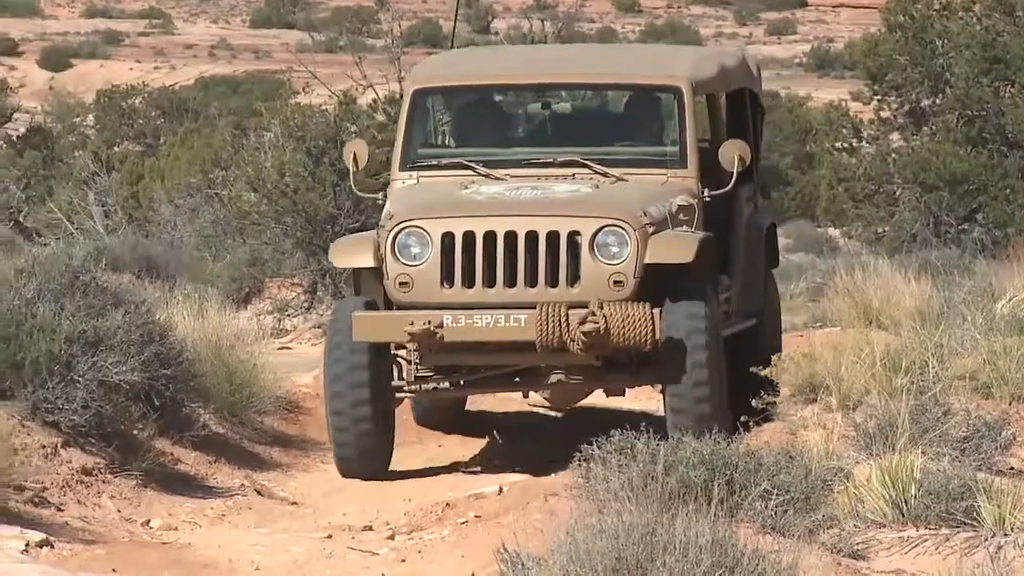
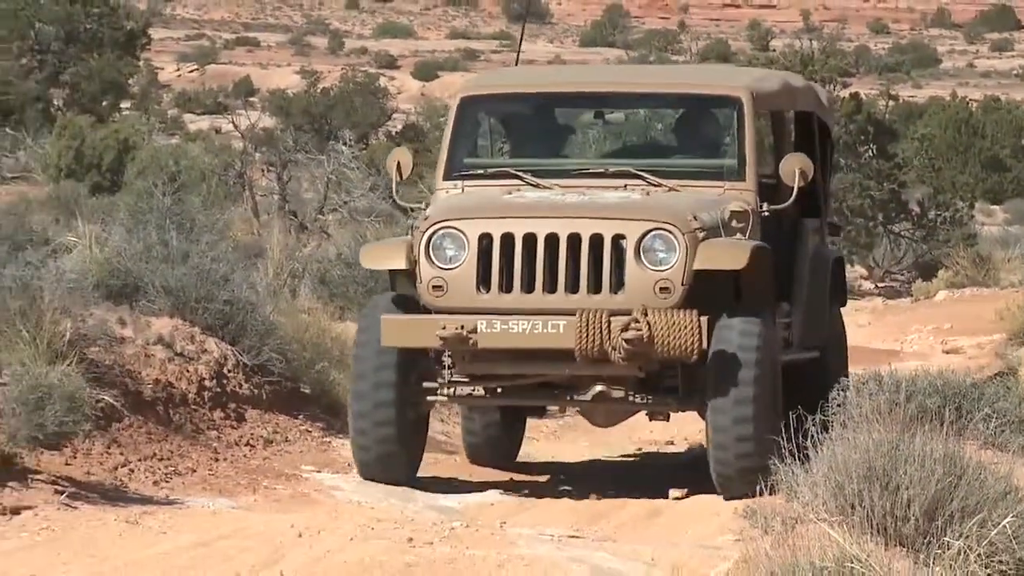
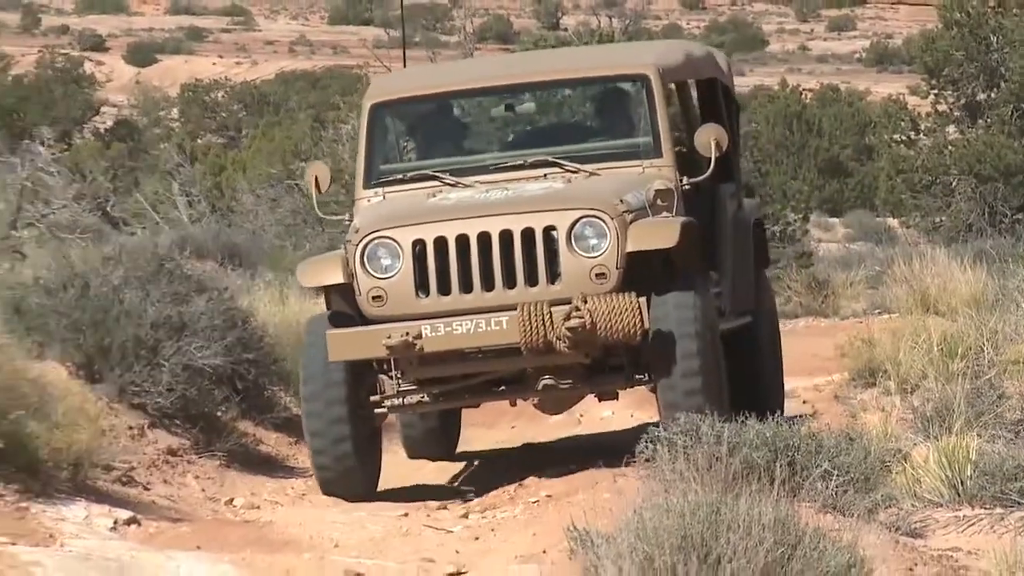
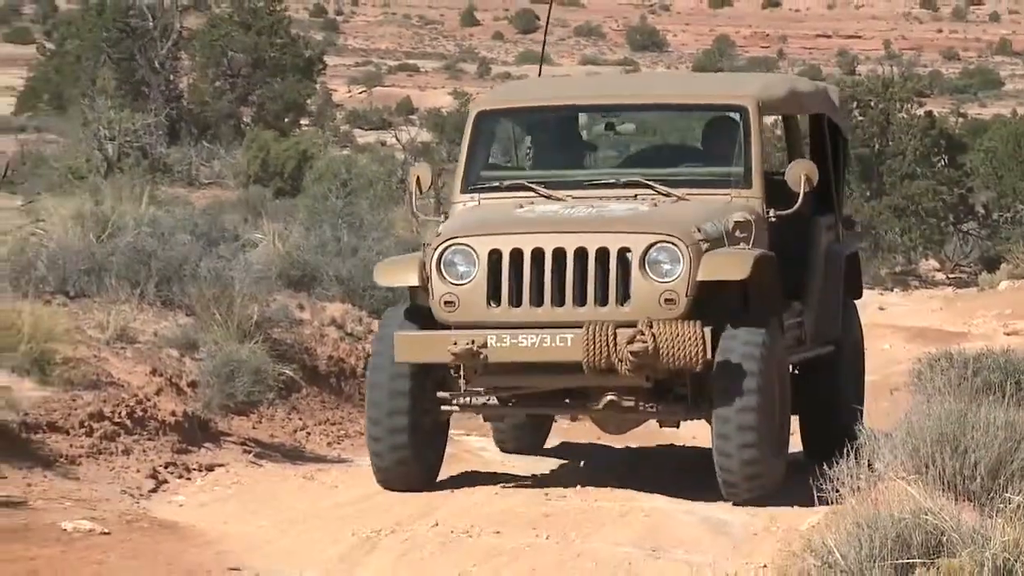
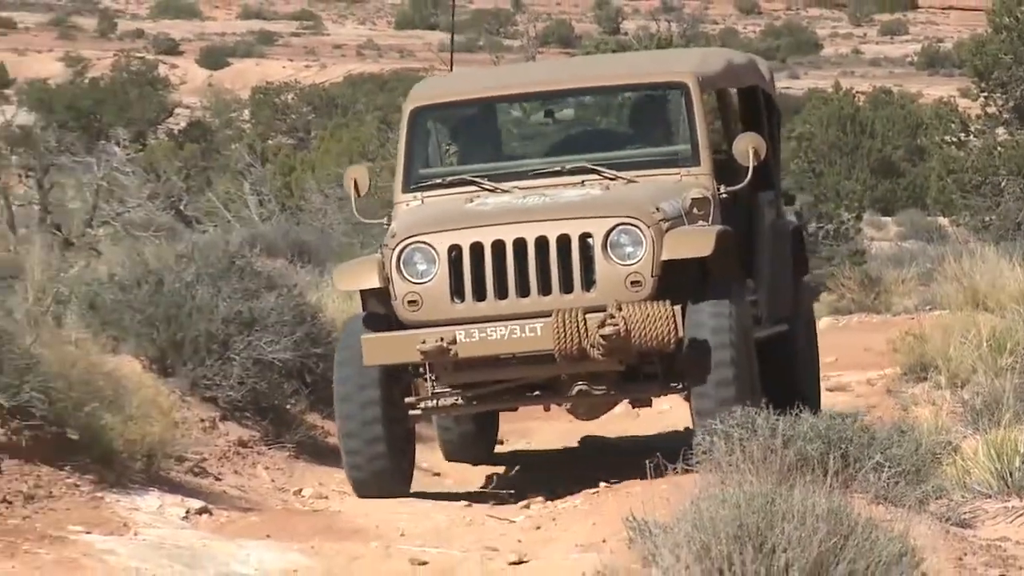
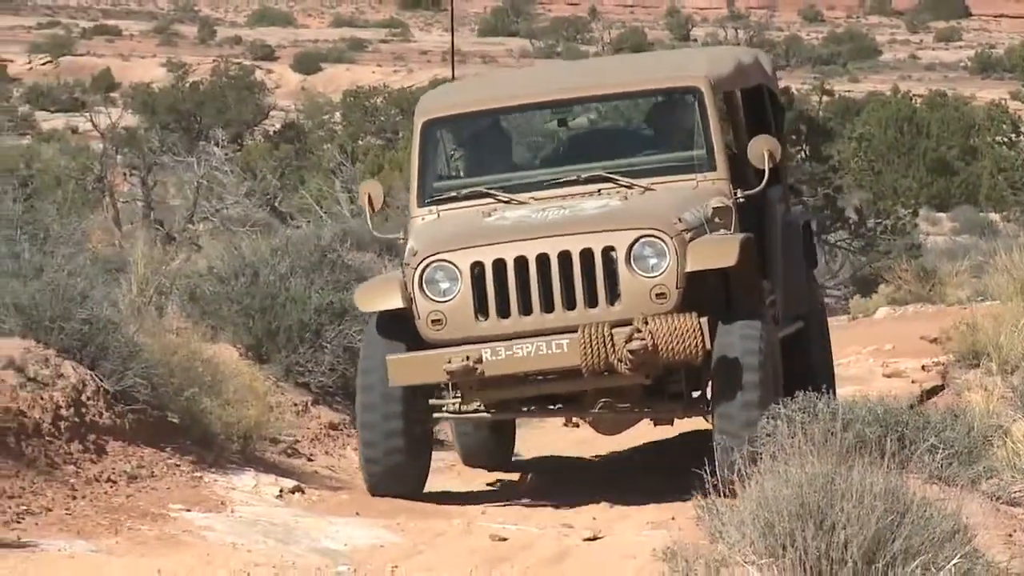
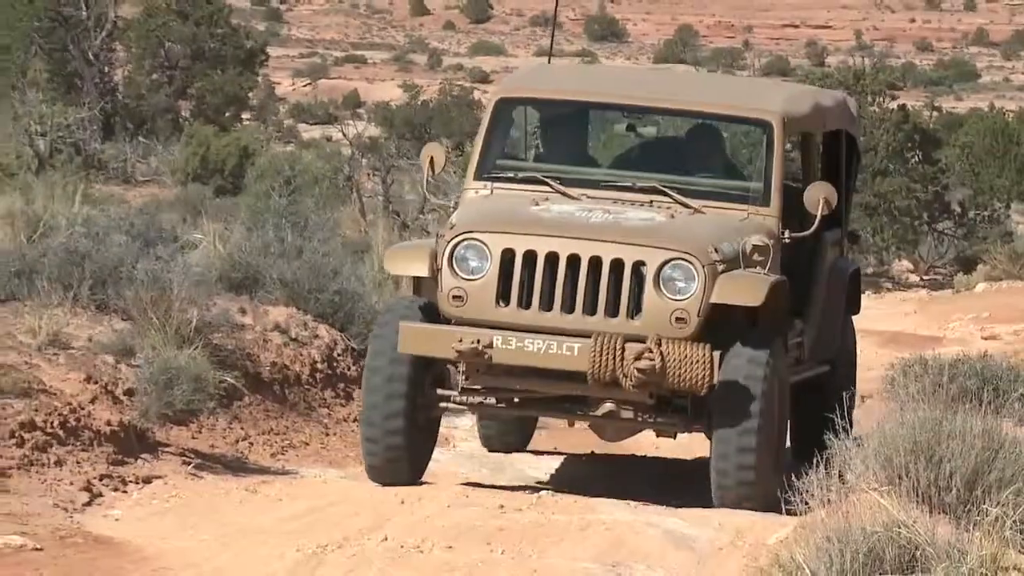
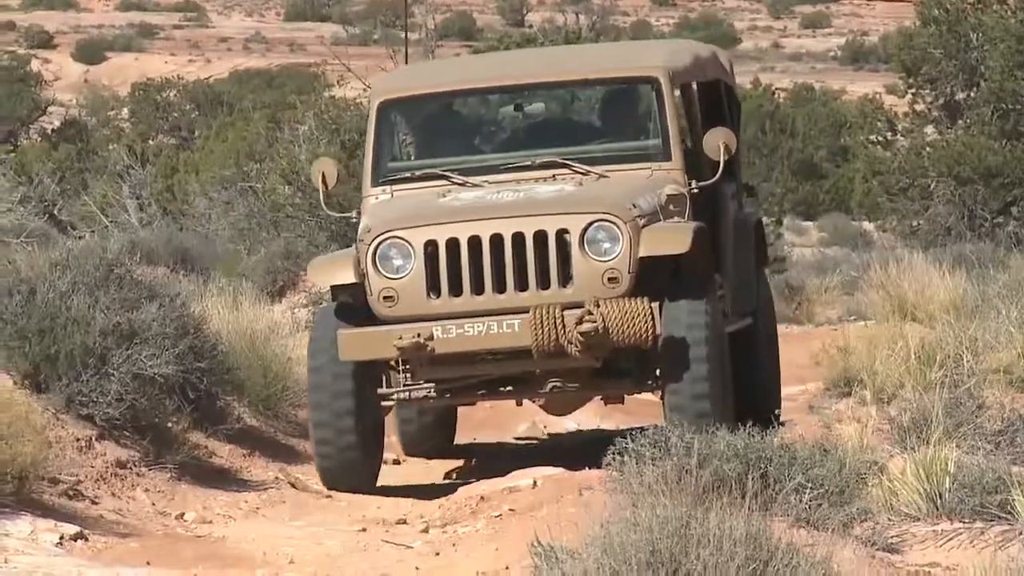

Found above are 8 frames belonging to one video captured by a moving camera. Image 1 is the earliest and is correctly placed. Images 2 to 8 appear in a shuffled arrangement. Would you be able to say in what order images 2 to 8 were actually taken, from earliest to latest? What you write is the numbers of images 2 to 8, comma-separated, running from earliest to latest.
8, 3, 5, 6, 2, 7, 4
